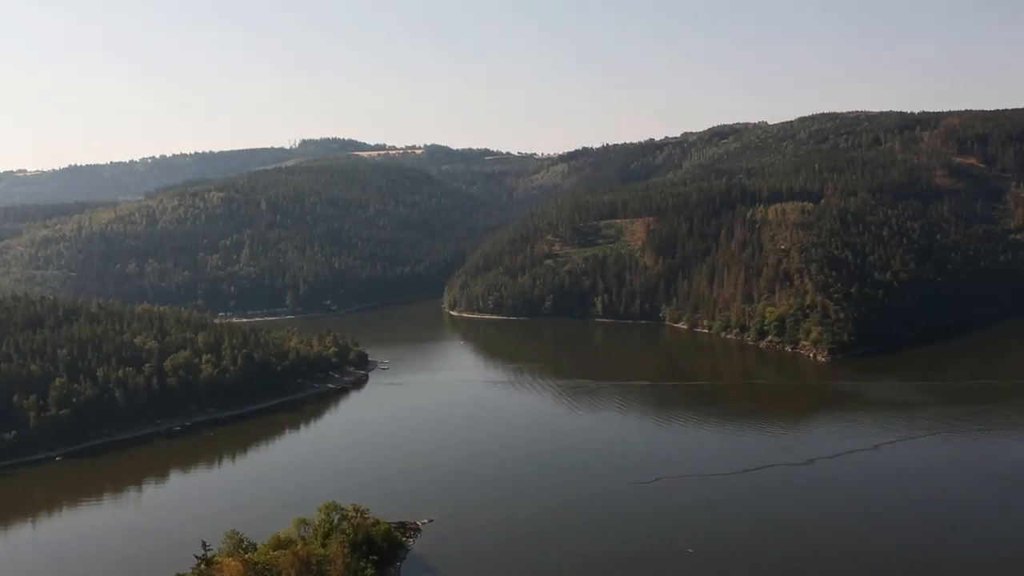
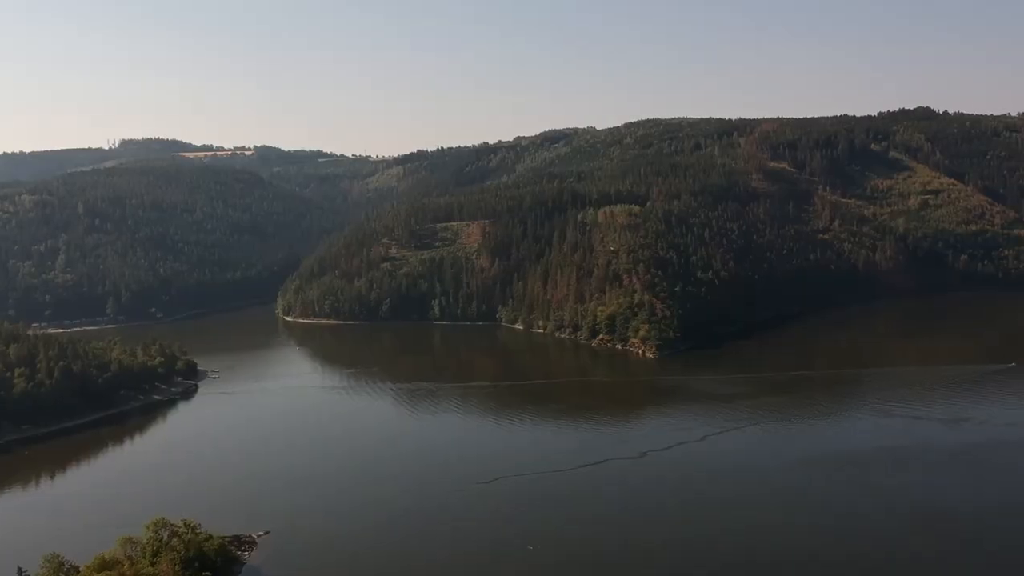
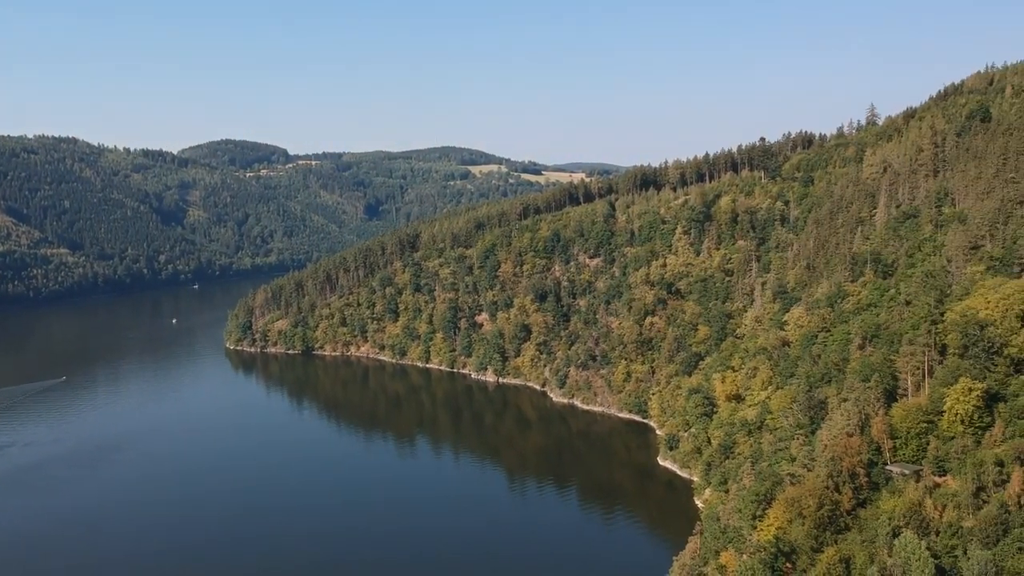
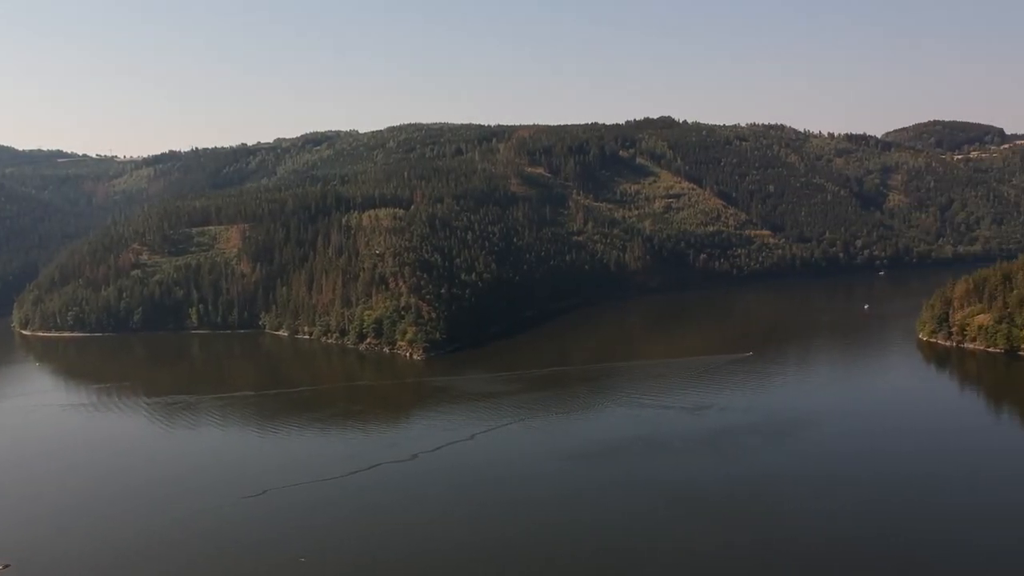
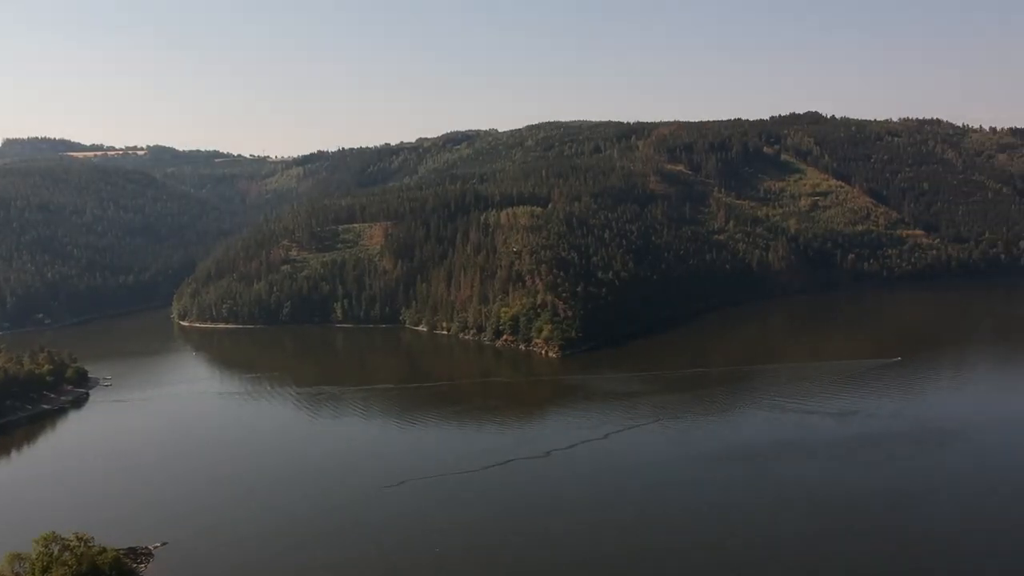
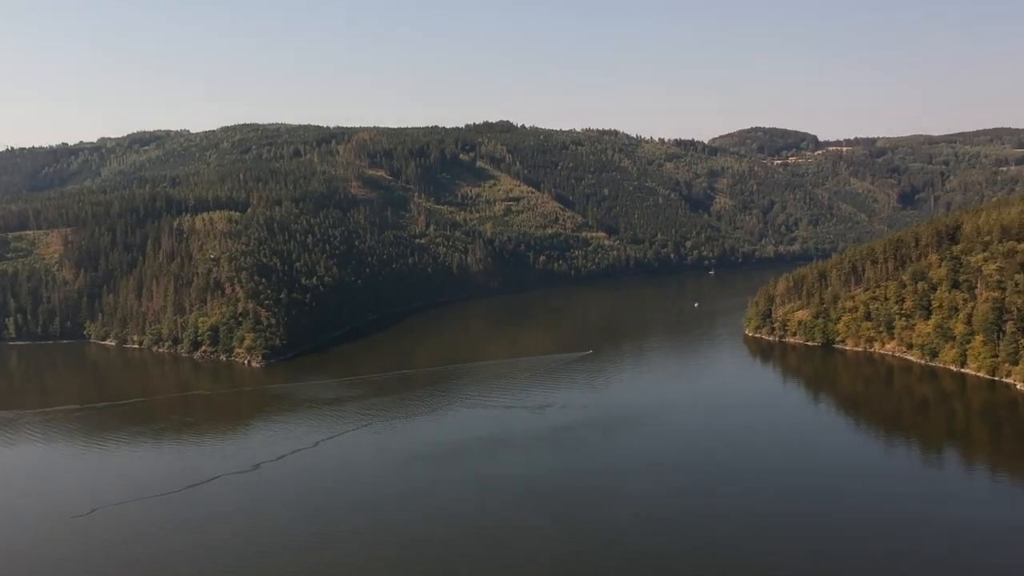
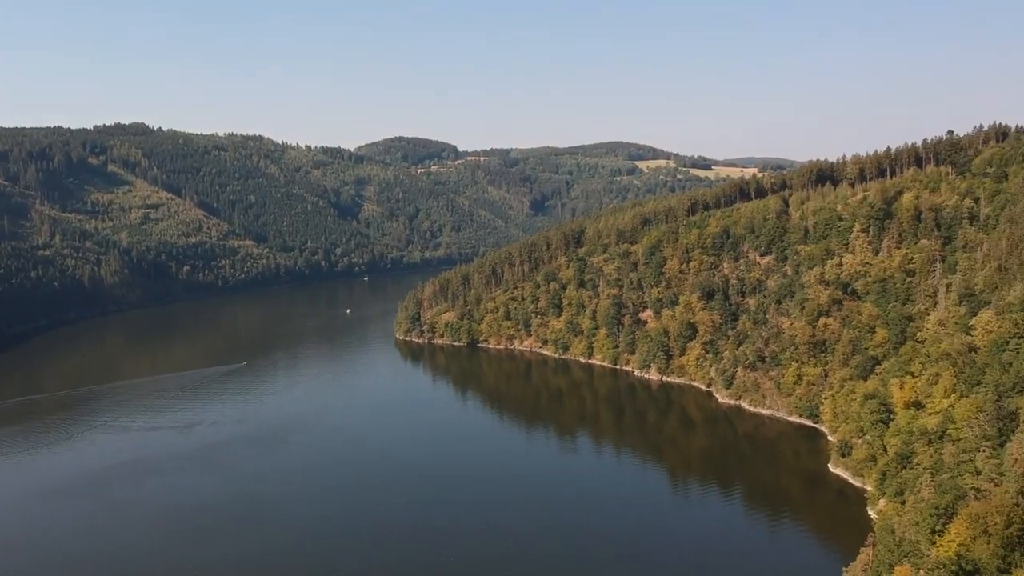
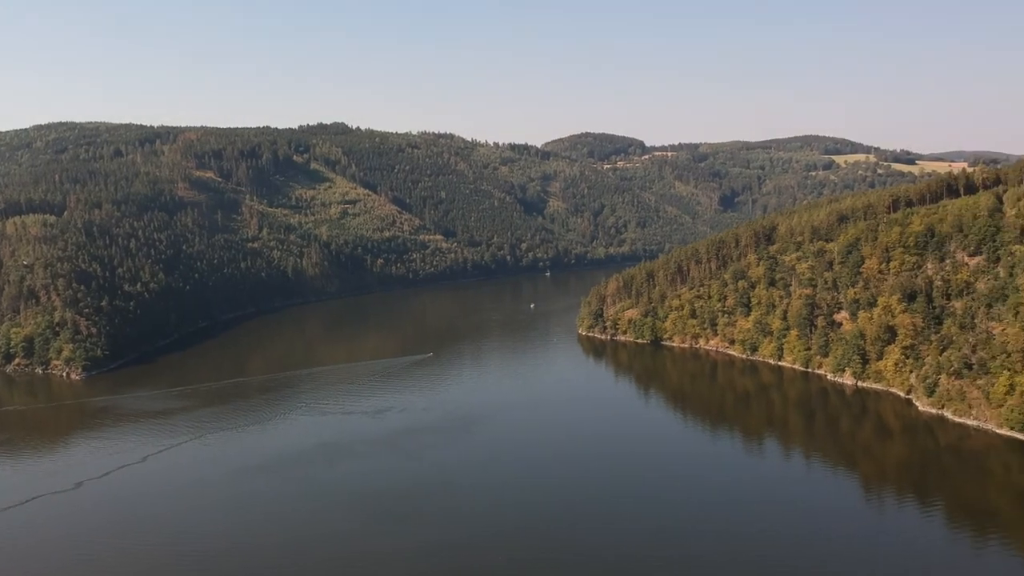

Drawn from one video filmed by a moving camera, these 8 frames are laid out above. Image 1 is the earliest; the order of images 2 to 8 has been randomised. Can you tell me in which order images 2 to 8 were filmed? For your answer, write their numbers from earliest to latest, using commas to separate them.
2, 5, 4, 6, 8, 7, 3
